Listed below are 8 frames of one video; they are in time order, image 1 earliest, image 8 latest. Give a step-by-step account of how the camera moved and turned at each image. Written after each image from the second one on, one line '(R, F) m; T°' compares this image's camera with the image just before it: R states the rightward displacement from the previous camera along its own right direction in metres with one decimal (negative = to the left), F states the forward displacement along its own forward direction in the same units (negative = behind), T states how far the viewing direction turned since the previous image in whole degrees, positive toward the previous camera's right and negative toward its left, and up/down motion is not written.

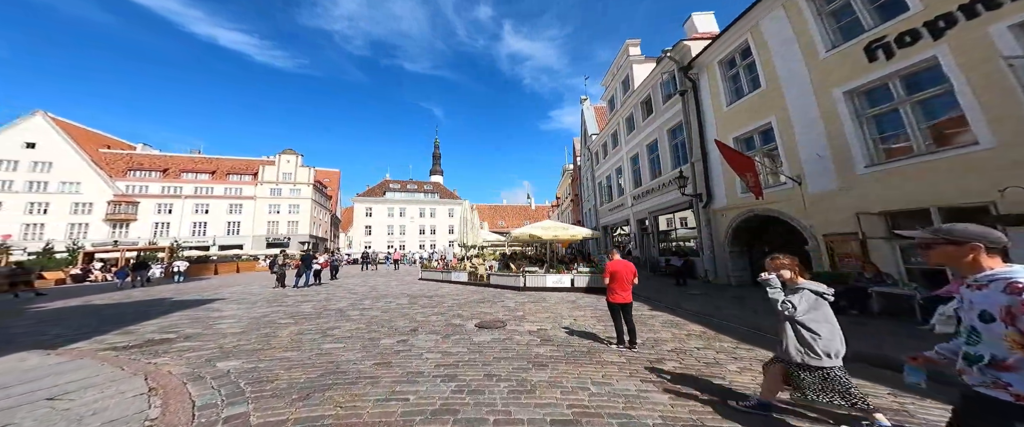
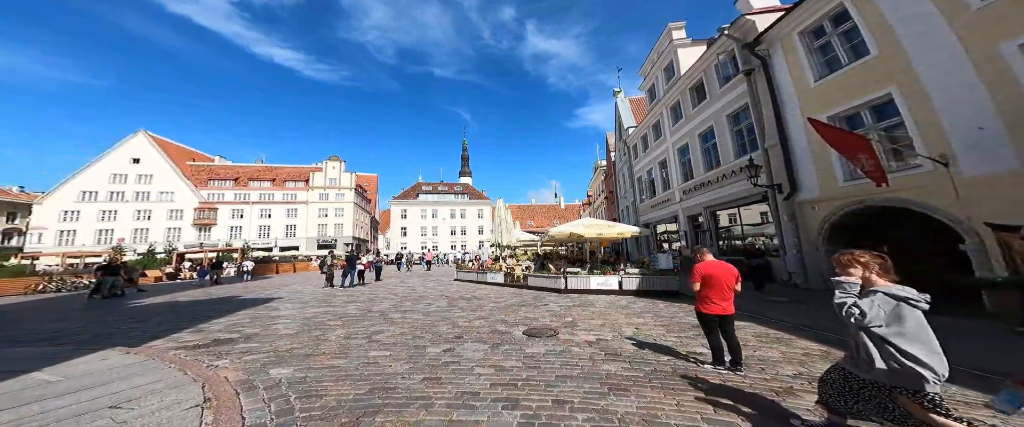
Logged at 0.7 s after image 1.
(-0.3, +0.3) m; -5°
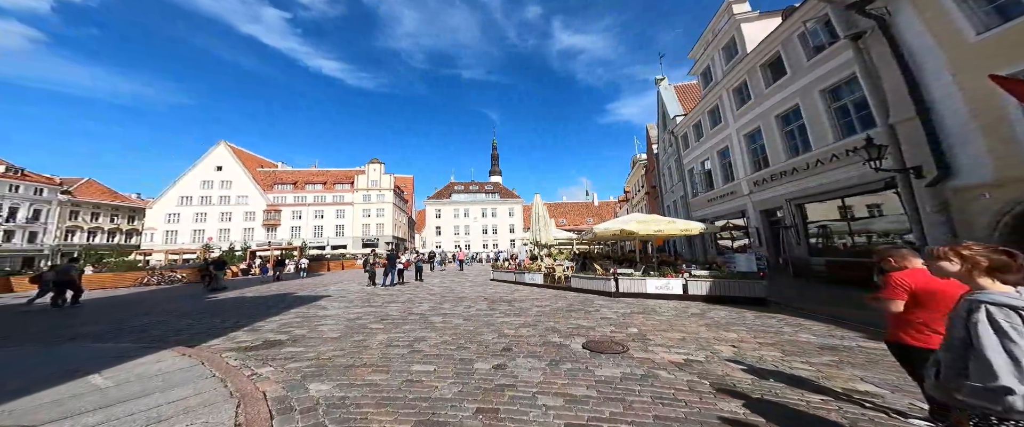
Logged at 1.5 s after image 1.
(-0.3, +0.5) m; -6°
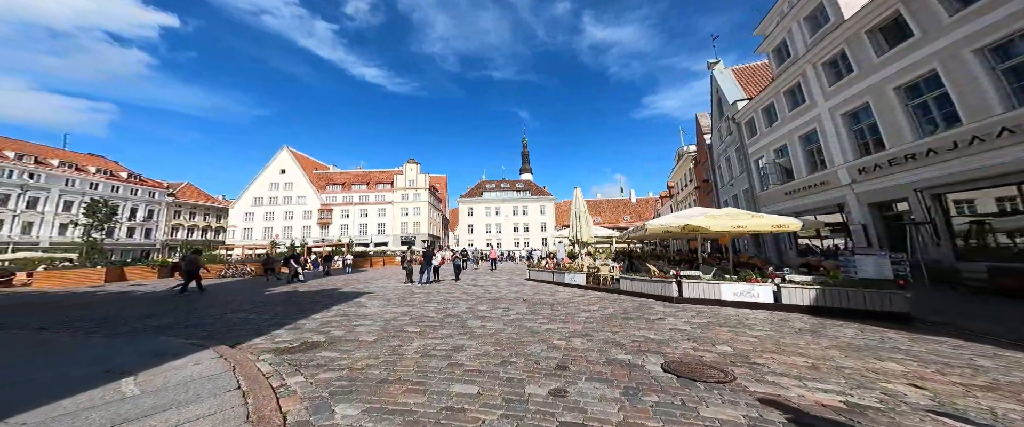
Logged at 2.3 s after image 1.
(-0.3, +0.7) m; -6°
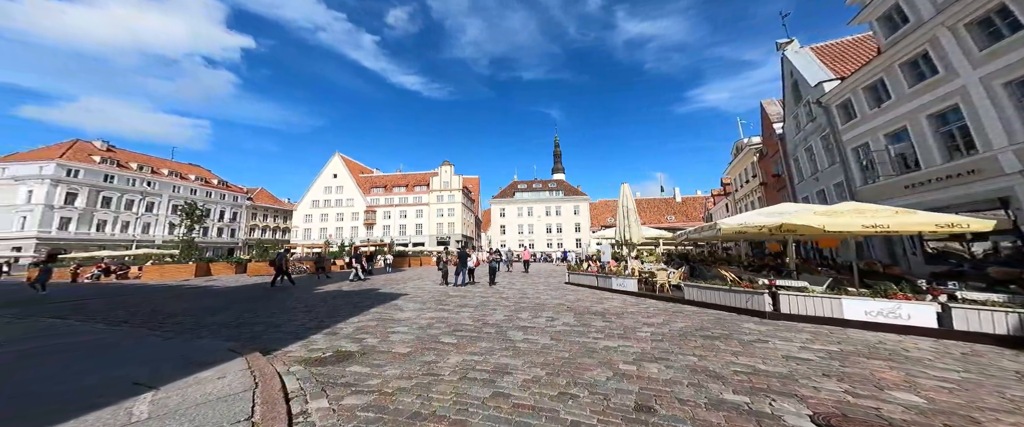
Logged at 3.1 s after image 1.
(-0.3, +0.8) m; -6°
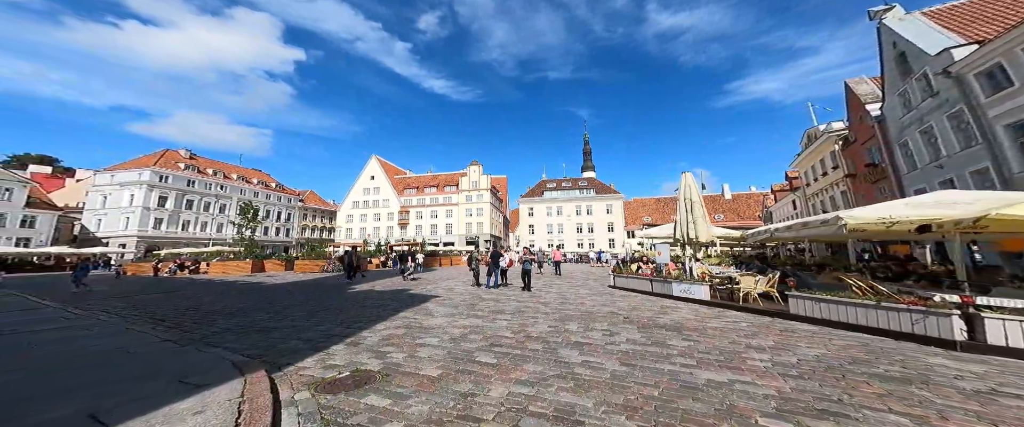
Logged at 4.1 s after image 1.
(-0.4, +1.2) m; -5°
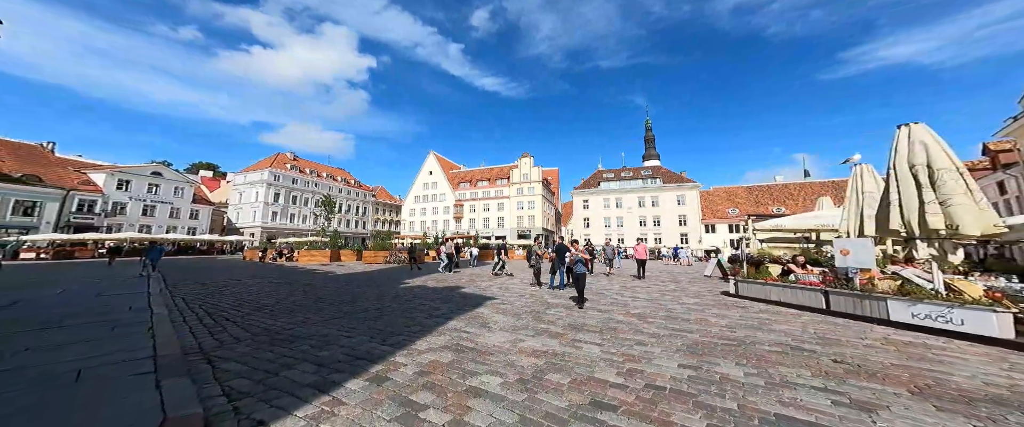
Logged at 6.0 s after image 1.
(-0.8, +2.7) m; -9°
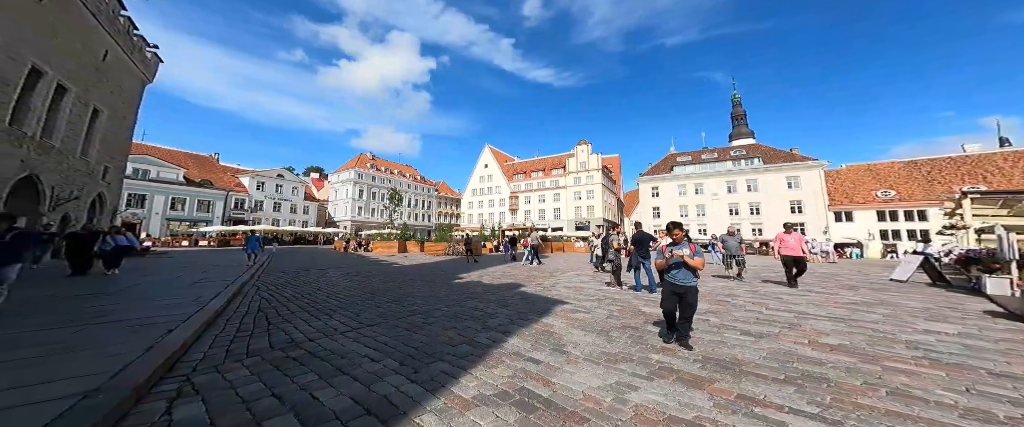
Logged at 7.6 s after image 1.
(-0.7, +2.9) m; -10°
